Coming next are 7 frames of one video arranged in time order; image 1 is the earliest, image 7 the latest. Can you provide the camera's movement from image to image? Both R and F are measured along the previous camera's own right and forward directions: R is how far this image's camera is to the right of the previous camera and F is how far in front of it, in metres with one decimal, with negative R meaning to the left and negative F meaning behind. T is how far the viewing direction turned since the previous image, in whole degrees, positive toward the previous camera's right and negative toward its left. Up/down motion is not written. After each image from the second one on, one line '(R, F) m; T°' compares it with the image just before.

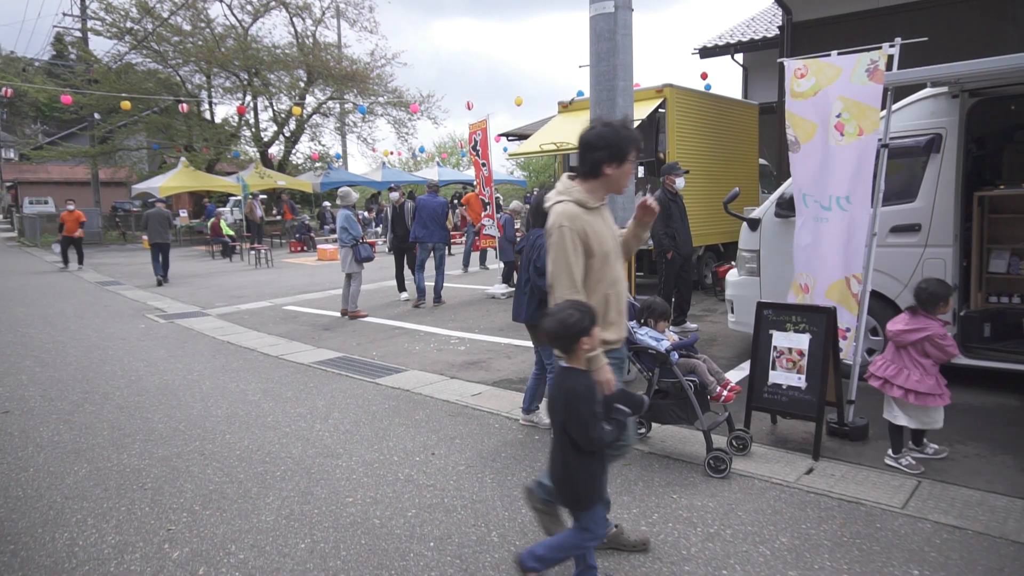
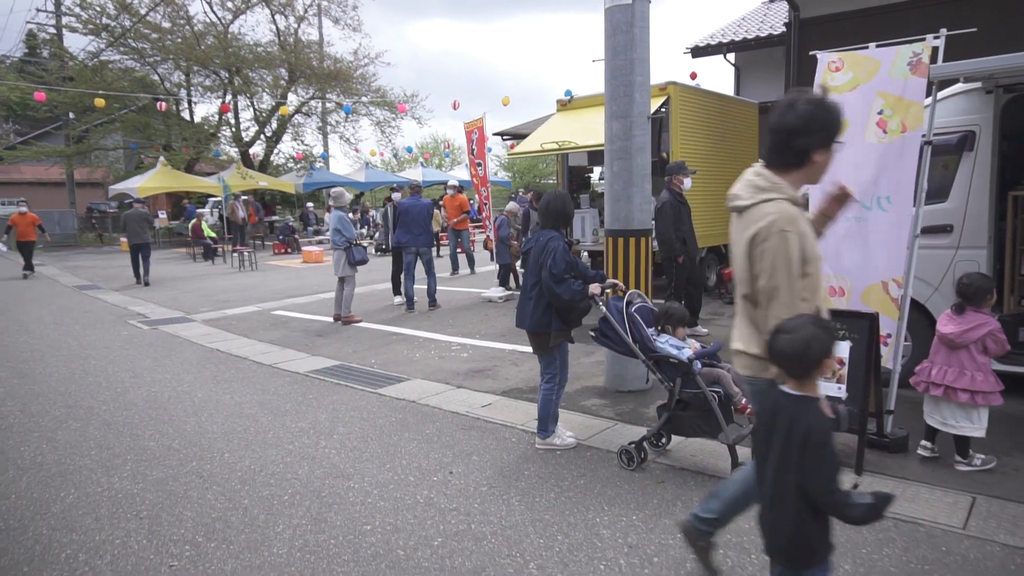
(-0.3, +0.3) m; +2°
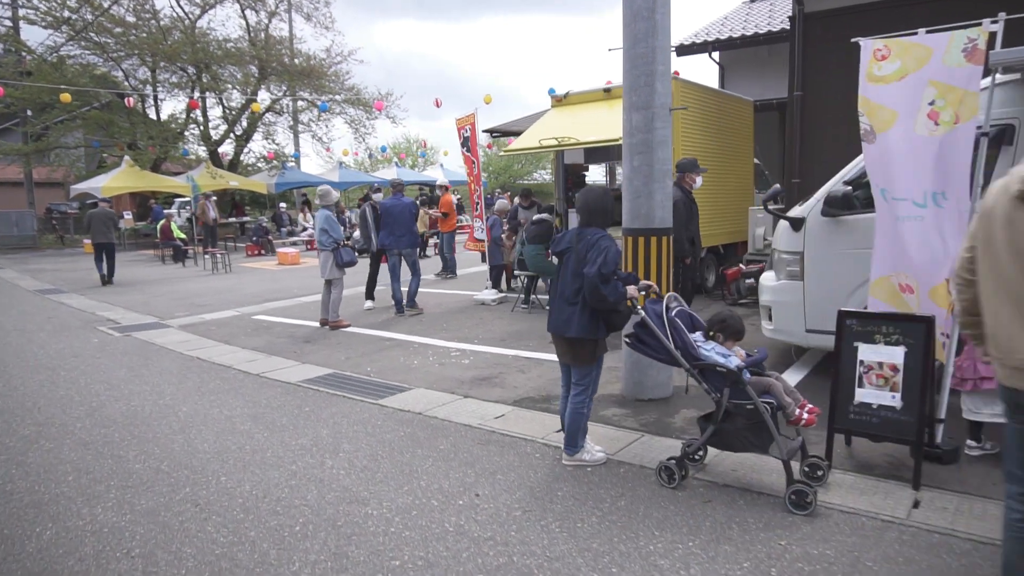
(-0.3, +0.4) m; +3°
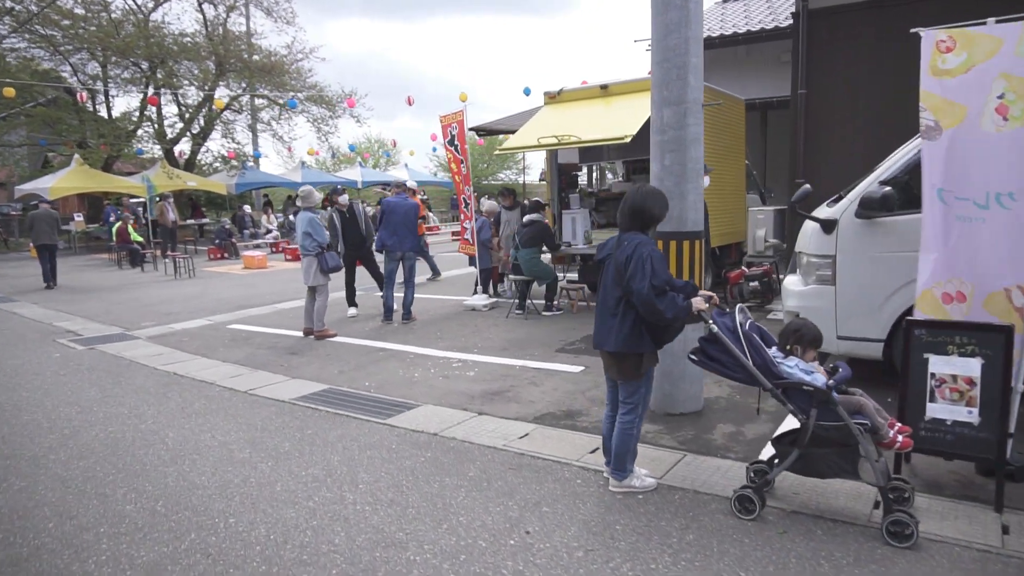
(-0.5, +0.4) m; +3°
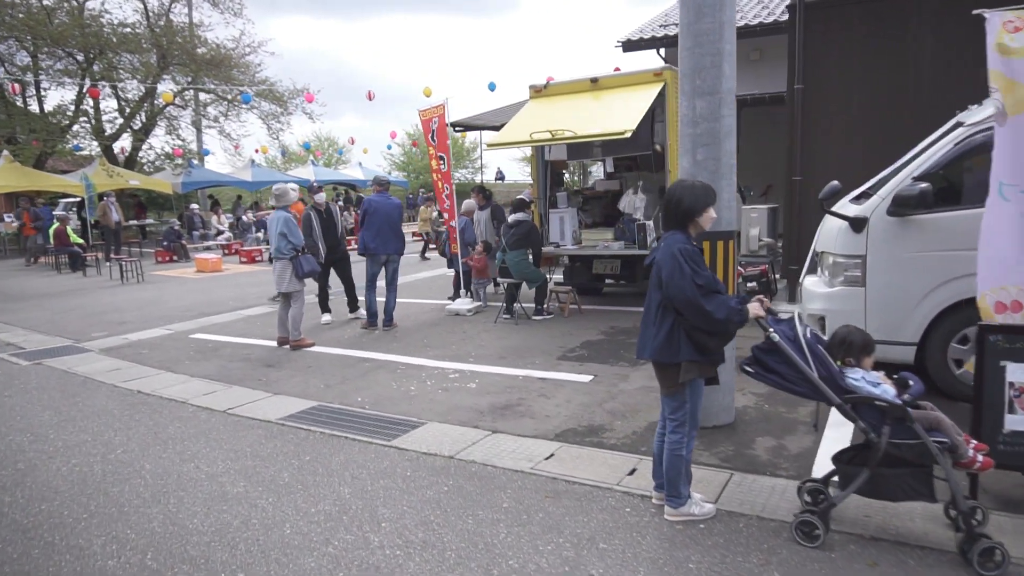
(-0.5, +0.5) m; +4°
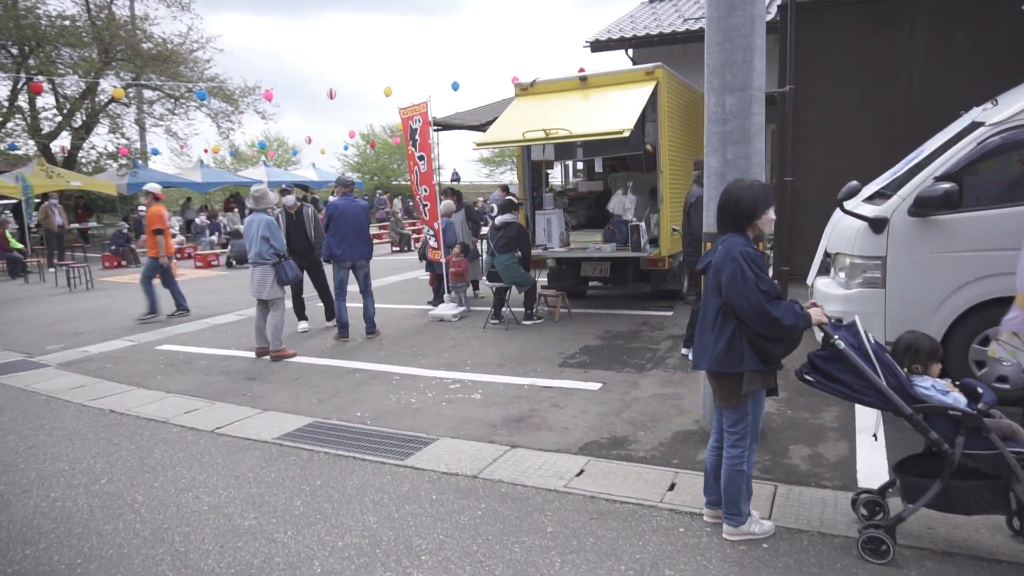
(-0.5, +0.3) m; +4°
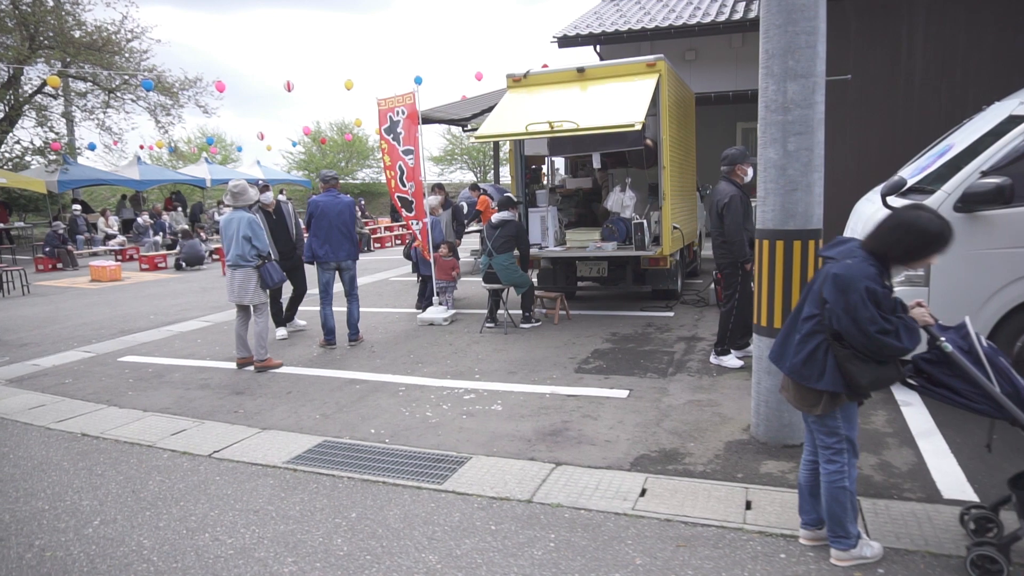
(-0.6, +0.4) m; +5°
